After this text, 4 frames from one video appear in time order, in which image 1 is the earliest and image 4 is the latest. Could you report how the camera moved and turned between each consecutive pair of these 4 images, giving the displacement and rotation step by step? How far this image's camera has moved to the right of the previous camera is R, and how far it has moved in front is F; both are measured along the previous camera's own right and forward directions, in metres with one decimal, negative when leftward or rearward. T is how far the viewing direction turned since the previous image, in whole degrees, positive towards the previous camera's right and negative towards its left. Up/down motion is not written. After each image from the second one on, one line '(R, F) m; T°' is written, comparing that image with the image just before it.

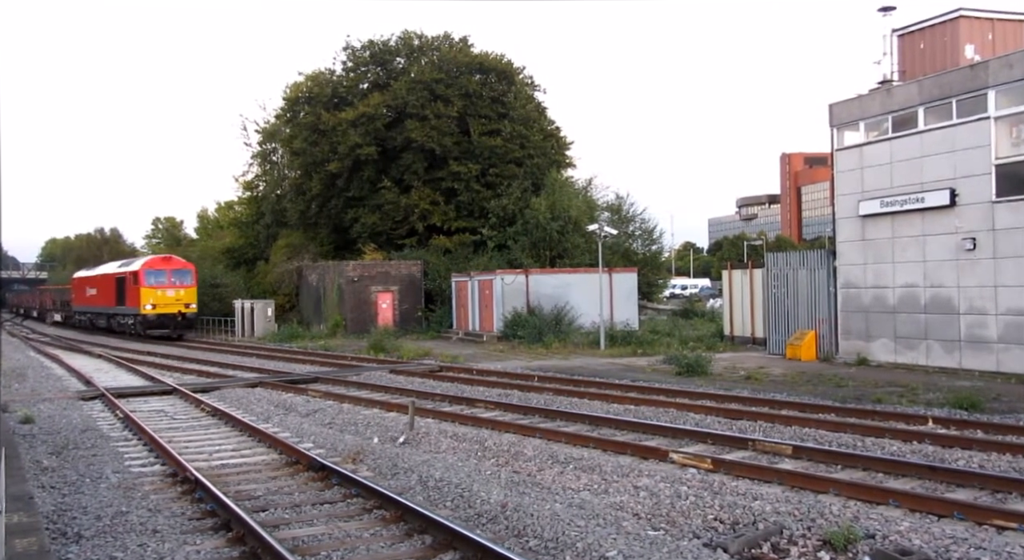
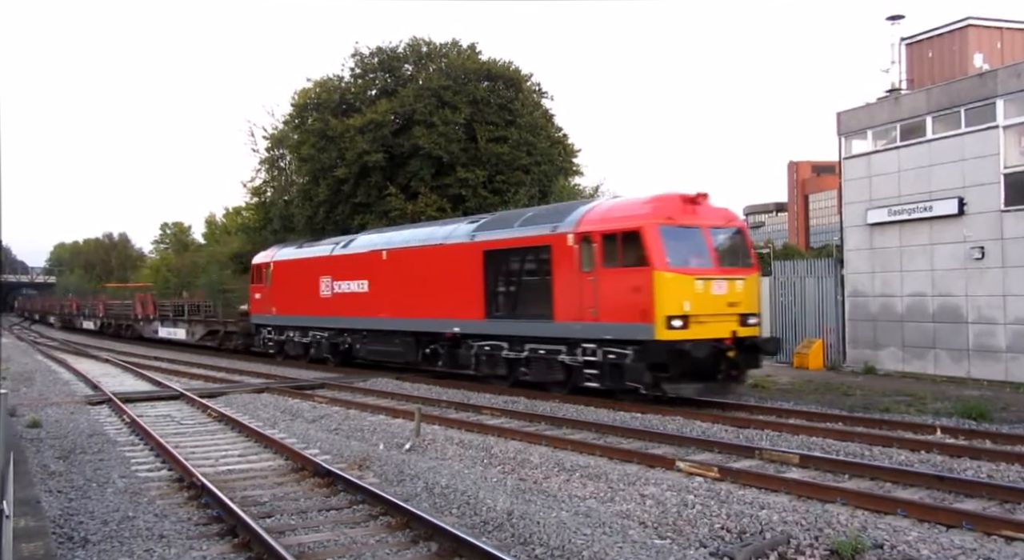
(0.0, 0.0) m; 0°
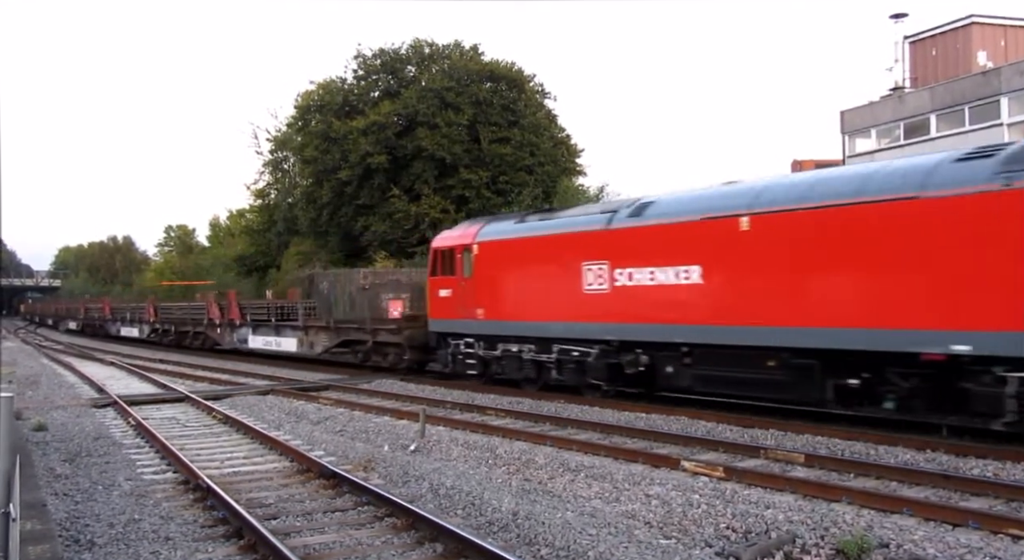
(0.0, 0.0) m; 0°
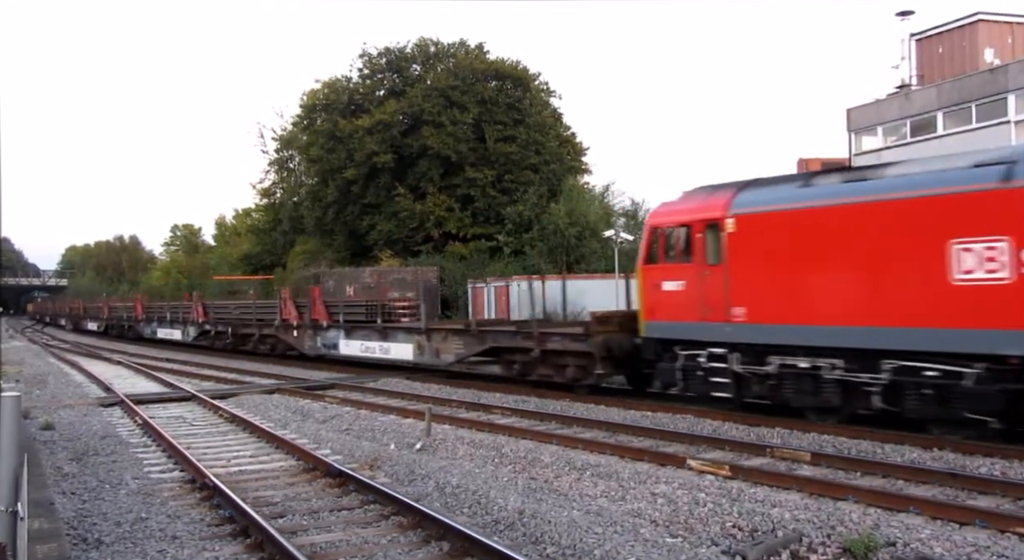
(0.0, 0.0) m; 0°
